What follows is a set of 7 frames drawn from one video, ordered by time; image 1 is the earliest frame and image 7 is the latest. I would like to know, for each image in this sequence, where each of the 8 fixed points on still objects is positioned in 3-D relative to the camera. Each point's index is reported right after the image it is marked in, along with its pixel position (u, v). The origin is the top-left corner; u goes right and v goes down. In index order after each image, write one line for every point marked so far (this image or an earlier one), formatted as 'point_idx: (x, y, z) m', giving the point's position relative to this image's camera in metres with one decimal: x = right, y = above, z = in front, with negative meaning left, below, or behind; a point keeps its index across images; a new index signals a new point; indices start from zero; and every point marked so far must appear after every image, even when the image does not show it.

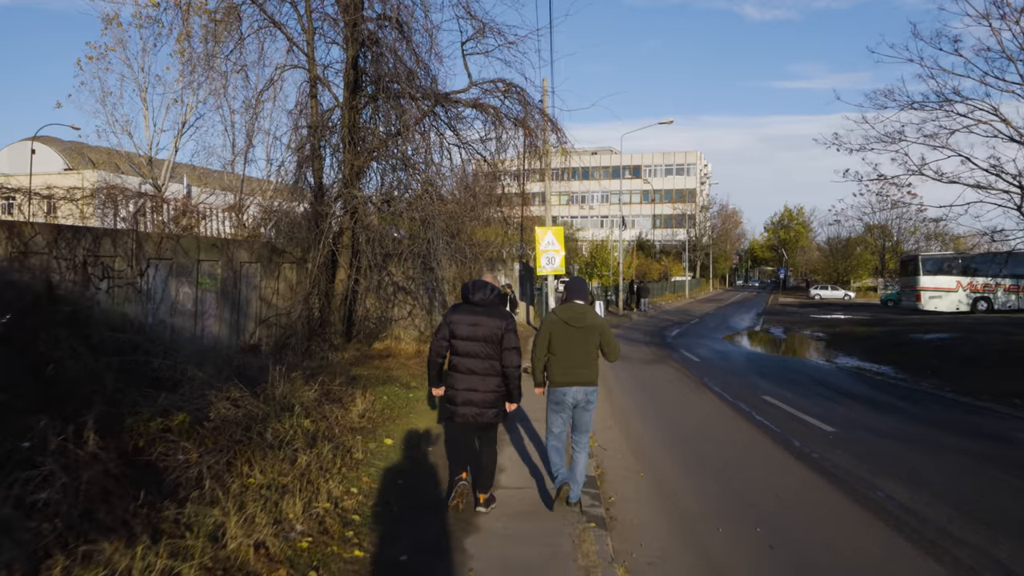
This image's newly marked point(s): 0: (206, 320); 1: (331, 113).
0: (-4.5, -0.5, +10.1) m
1: (-3.1, +3.0, +11.7) m
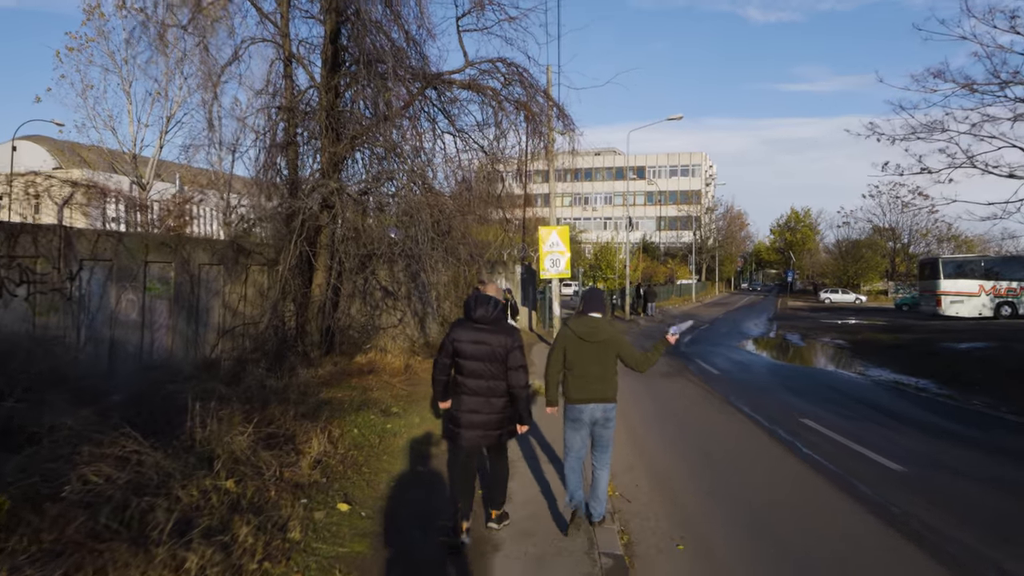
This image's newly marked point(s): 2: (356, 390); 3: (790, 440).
0: (-4.5, -0.6, +8.6) m
1: (-3.1, +2.9, +10.3) m
2: (-1.9, -1.2, +8.3) m
3: (+3.9, -2.1, +9.5) m
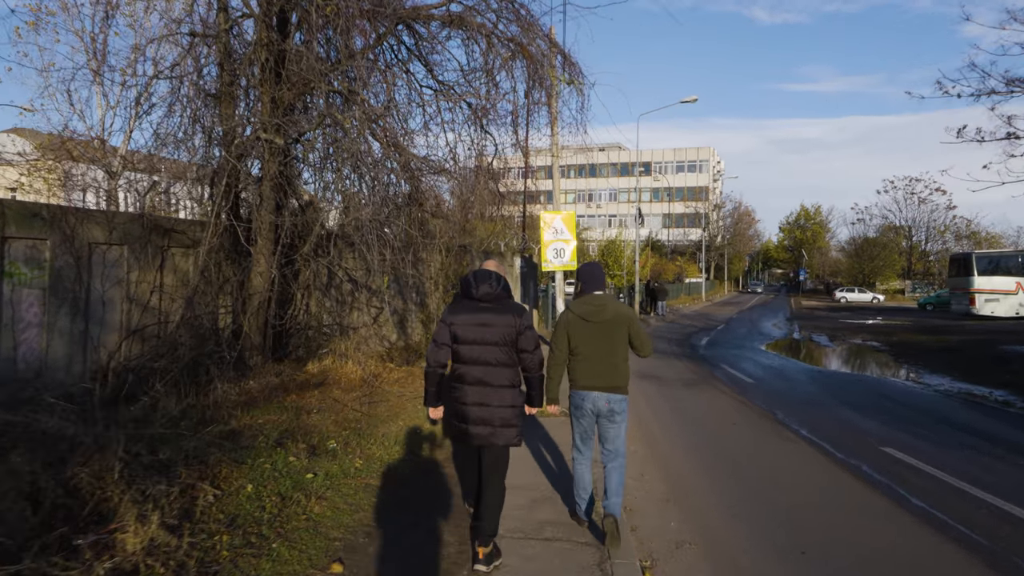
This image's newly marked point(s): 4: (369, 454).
0: (-4.6, -0.4, +6.4) m
1: (-3.2, +3.1, +8.1) m
2: (-2.0, -1.1, +6.0) m
3: (+3.8, -1.9, +7.2) m
4: (-1.1, -1.3, +5.2) m
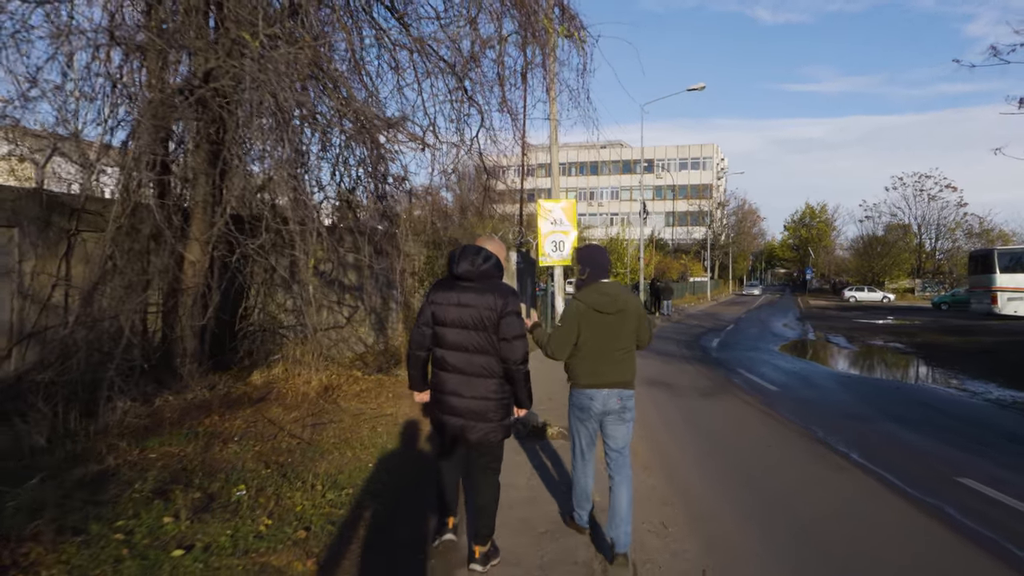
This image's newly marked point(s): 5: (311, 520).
0: (-4.7, -0.4, +5.0) m
1: (-3.3, +3.1, +6.6) m
2: (-2.1, -1.0, +4.6) m
3: (+3.7, -1.9, +5.8) m
4: (-1.2, -1.2, +3.7) m
5: (-1.1, -1.2, +3.6) m
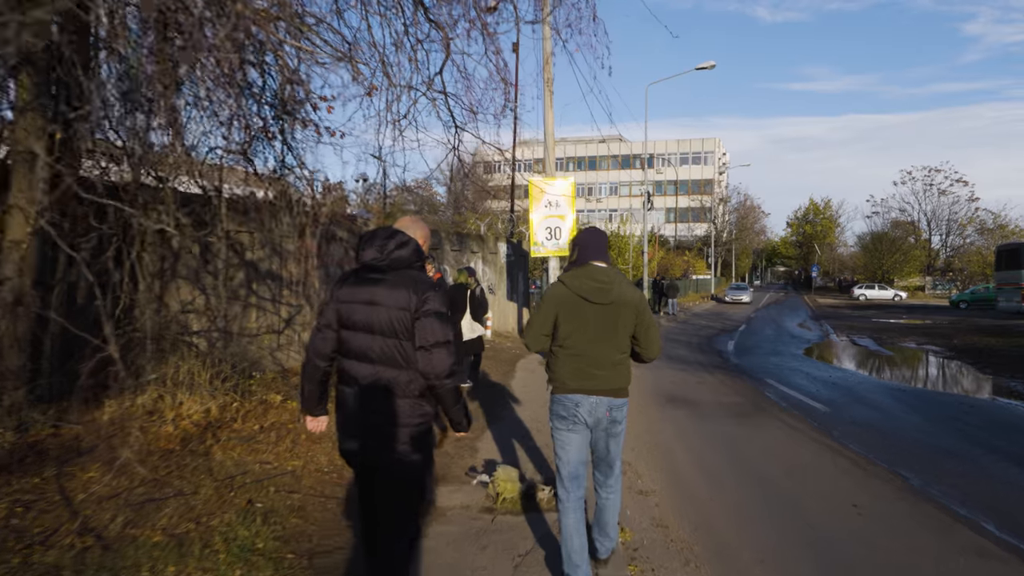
0: (-4.9, -0.3, +2.9) m
1: (-3.5, +3.2, +4.5) m
2: (-2.3, -1.0, +2.5) m
3: (+3.5, -1.8, +3.7) m
4: (-1.4, -1.1, +1.6) m
5: (-1.3, -1.2, +1.5) m
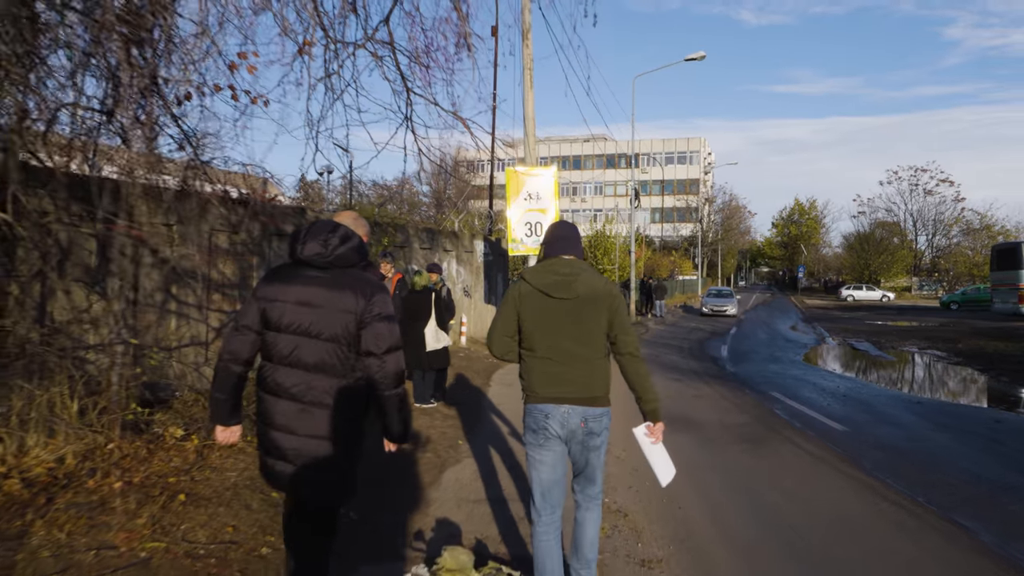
0: (-5.1, -0.3, +1.5) m
1: (-3.7, +3.2, +3.2) m
2: (-2.5, -1.0, +1.2) m
3: (+3.3, -1.8, +2.5) m
4: (-1.5, -1.2, +0.4) m
5: (-1.4, -1.2, +0.3) m
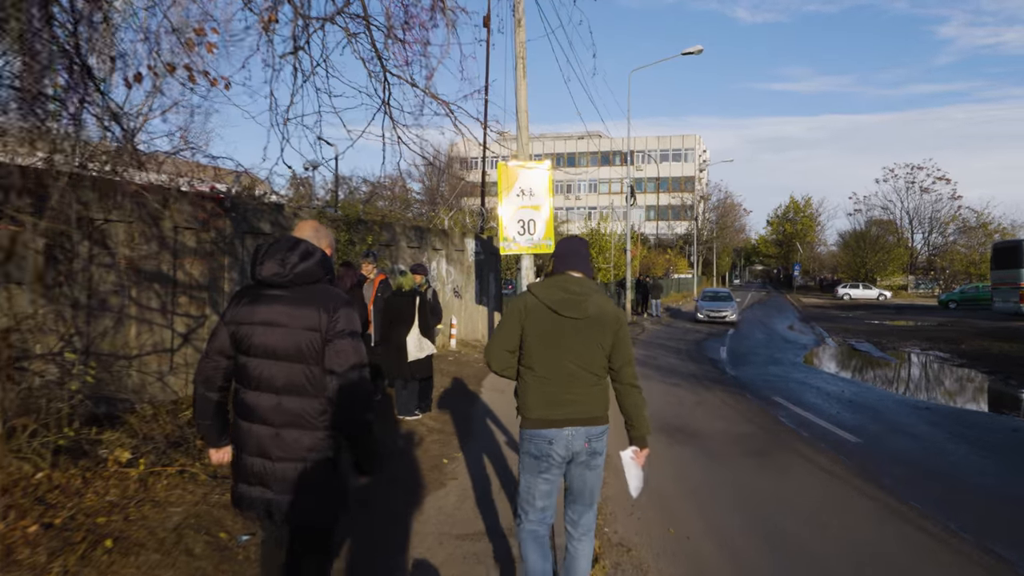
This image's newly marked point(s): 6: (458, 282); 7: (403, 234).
0: (-5.1, -0.4, +1.0) m
1: (-3.8, +3.1, +2.7) m
2: (-2.5, -1.0, +0.7) m
3: (+3.2, -1.9, +2.1) m
4: (-1.6, -1.2, -0.1) m
5: (-1.4, -1.2, -0.2) m
6: (-1.0, +0.1, +12.3) m
7: (-1.7, +0.8, +10.5) m
